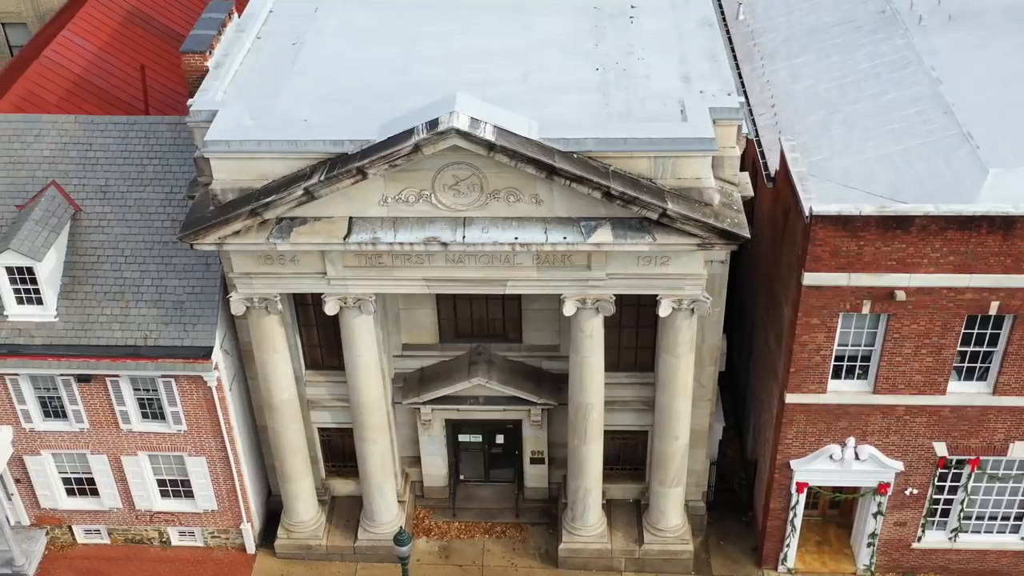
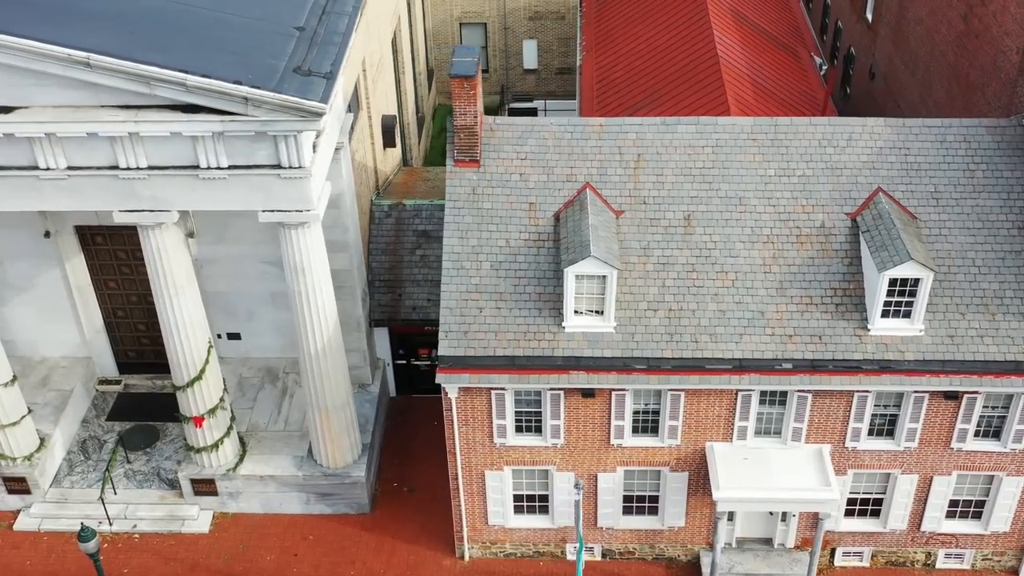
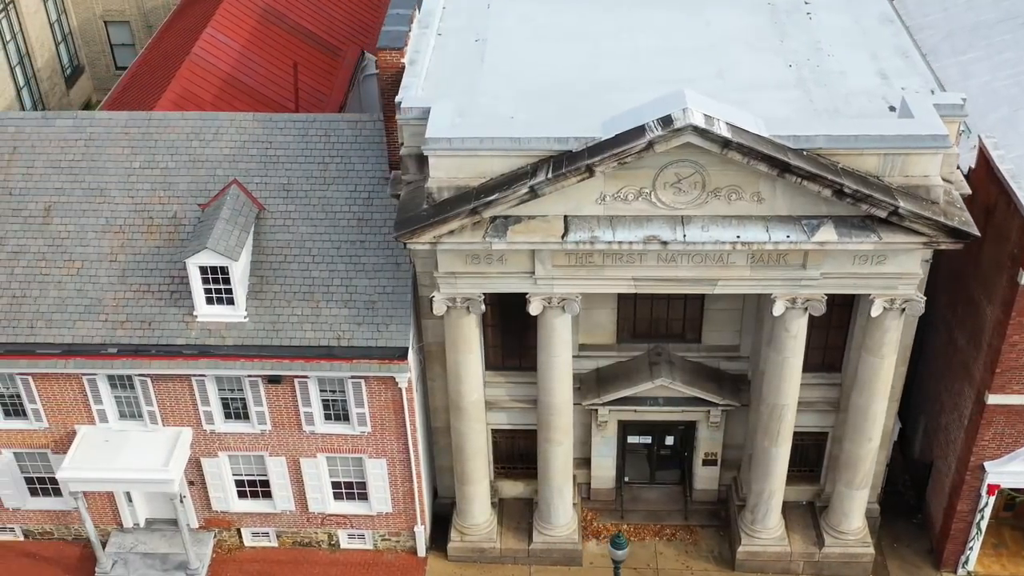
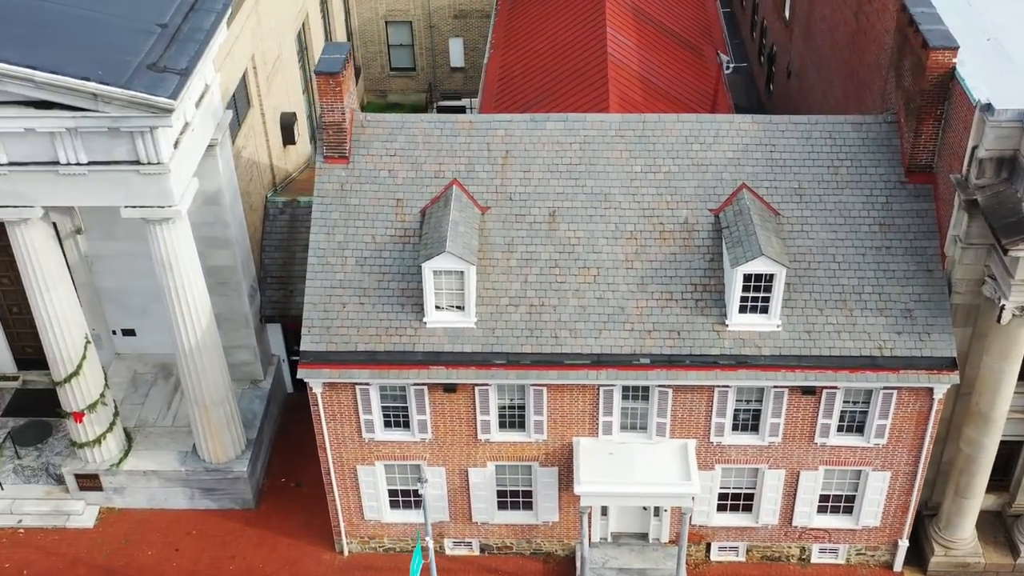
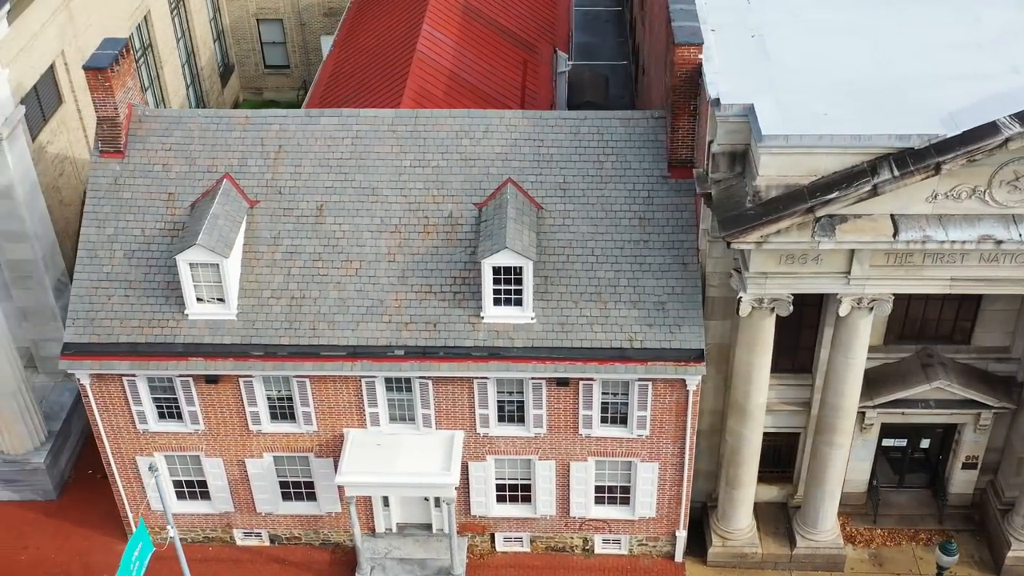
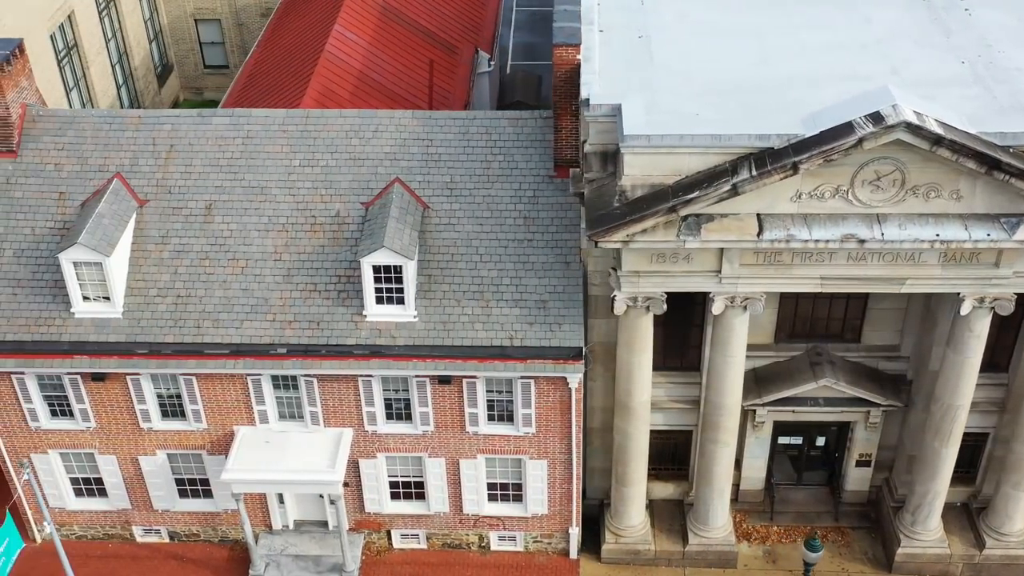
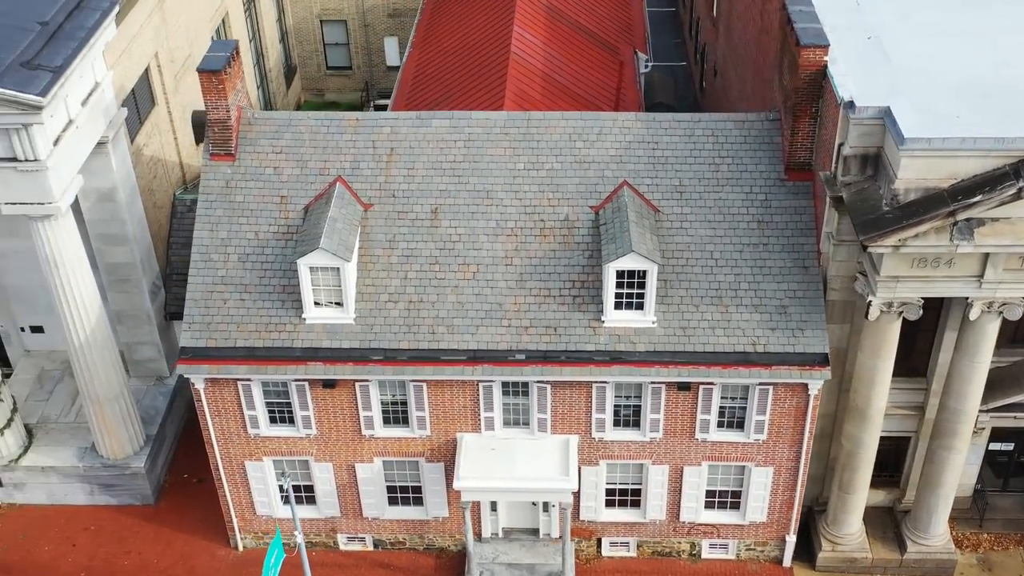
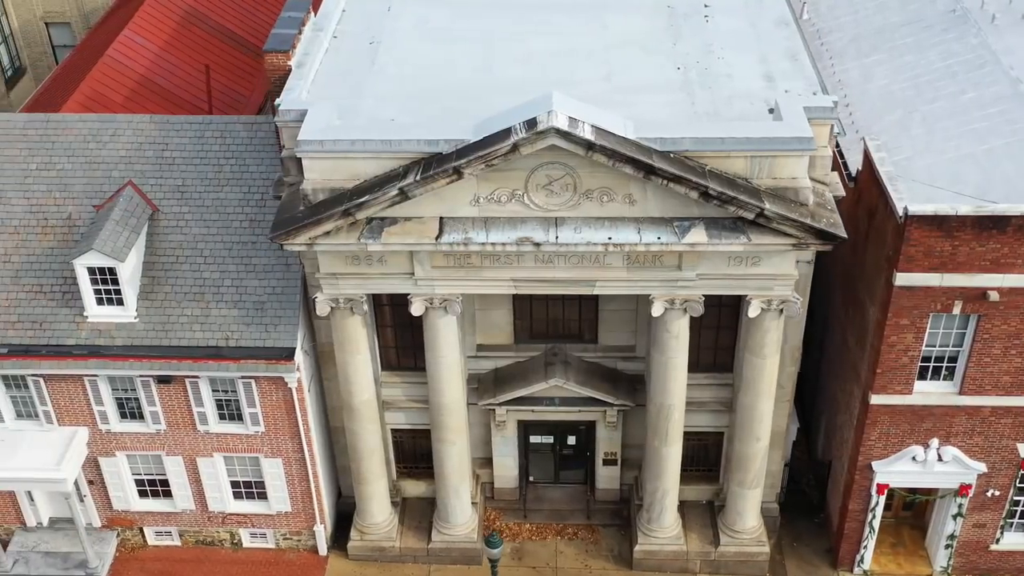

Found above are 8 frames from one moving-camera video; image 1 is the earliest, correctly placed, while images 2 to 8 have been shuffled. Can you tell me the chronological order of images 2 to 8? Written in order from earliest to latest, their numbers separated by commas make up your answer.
8, 3, 6, 5, 7, 4, 2
